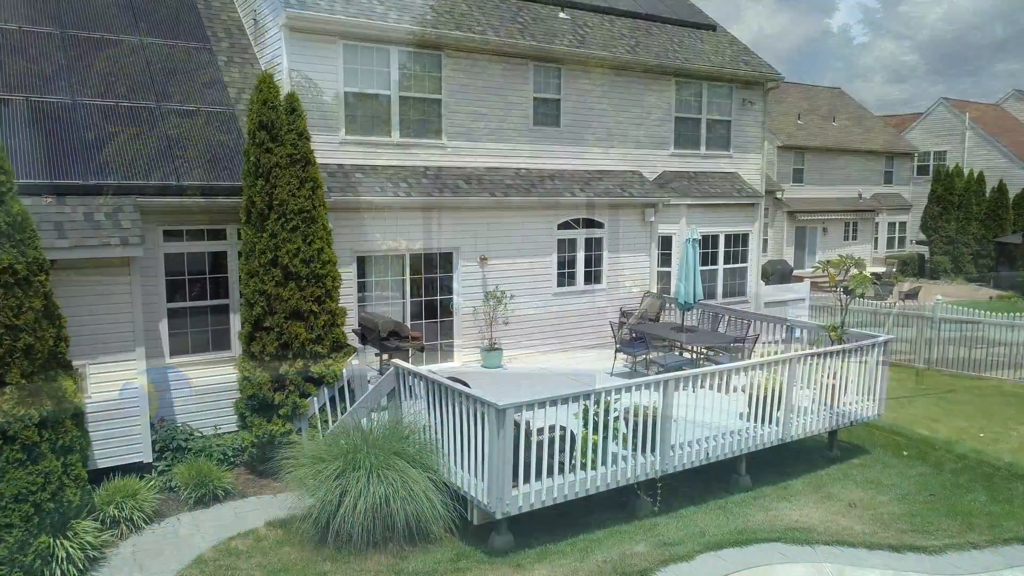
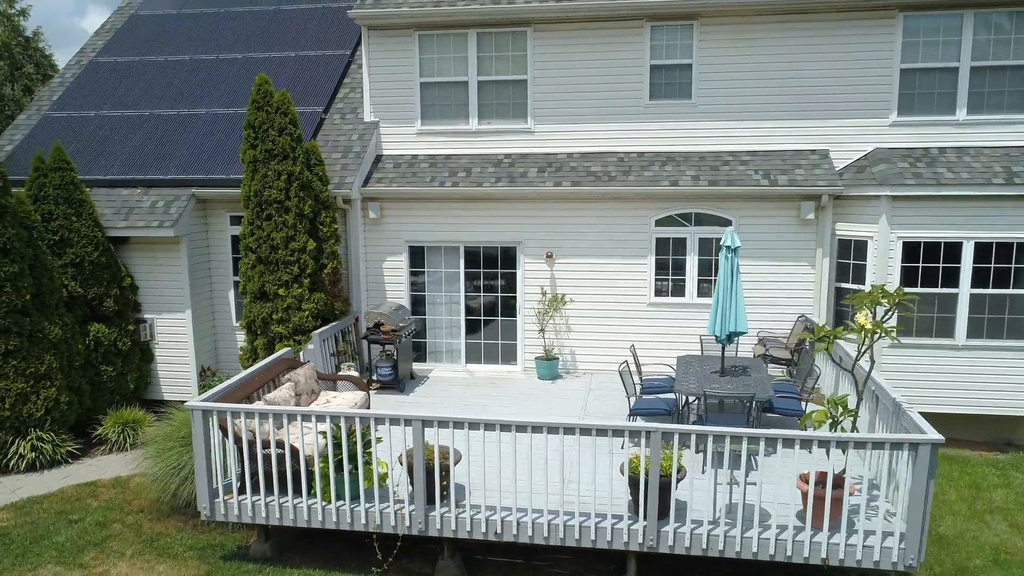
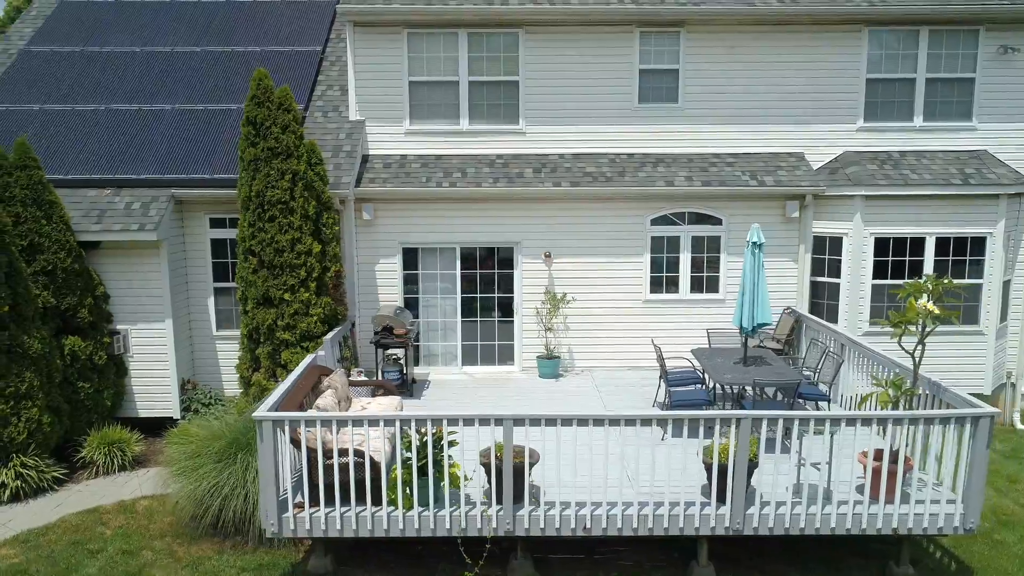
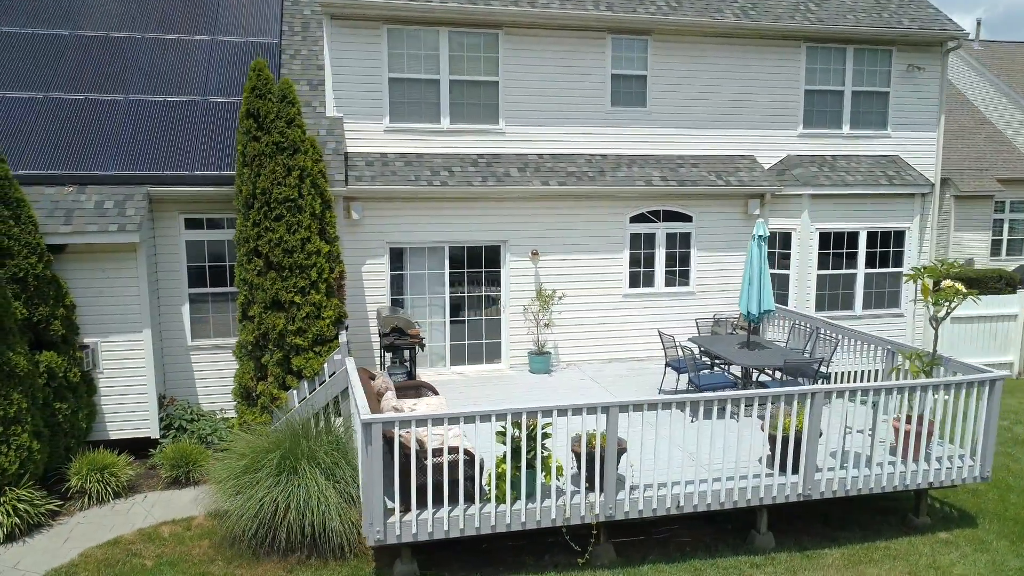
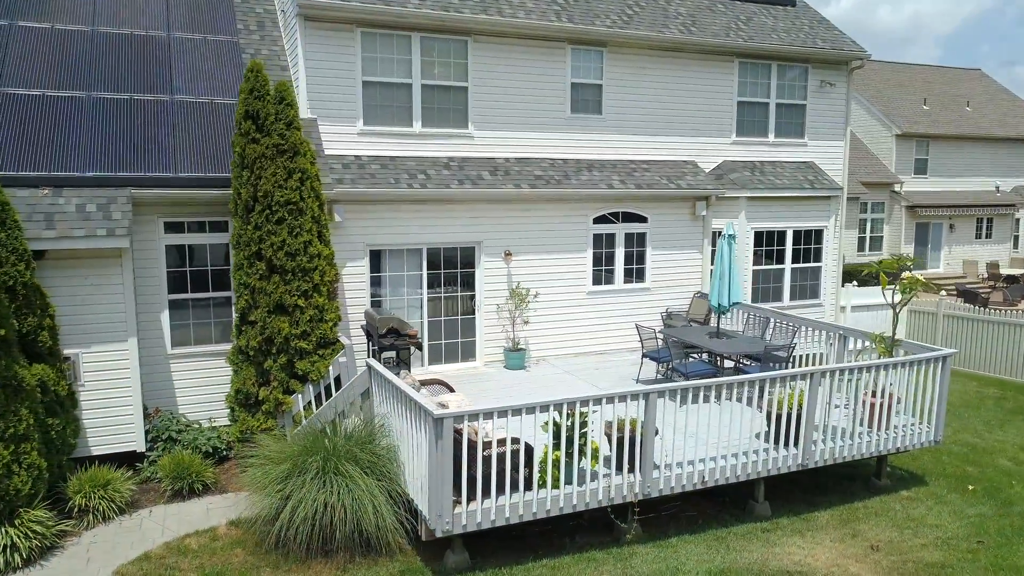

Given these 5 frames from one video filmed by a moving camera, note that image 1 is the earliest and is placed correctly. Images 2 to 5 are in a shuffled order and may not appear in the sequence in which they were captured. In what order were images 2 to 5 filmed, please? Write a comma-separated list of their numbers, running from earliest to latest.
5, 4, 3, 2
